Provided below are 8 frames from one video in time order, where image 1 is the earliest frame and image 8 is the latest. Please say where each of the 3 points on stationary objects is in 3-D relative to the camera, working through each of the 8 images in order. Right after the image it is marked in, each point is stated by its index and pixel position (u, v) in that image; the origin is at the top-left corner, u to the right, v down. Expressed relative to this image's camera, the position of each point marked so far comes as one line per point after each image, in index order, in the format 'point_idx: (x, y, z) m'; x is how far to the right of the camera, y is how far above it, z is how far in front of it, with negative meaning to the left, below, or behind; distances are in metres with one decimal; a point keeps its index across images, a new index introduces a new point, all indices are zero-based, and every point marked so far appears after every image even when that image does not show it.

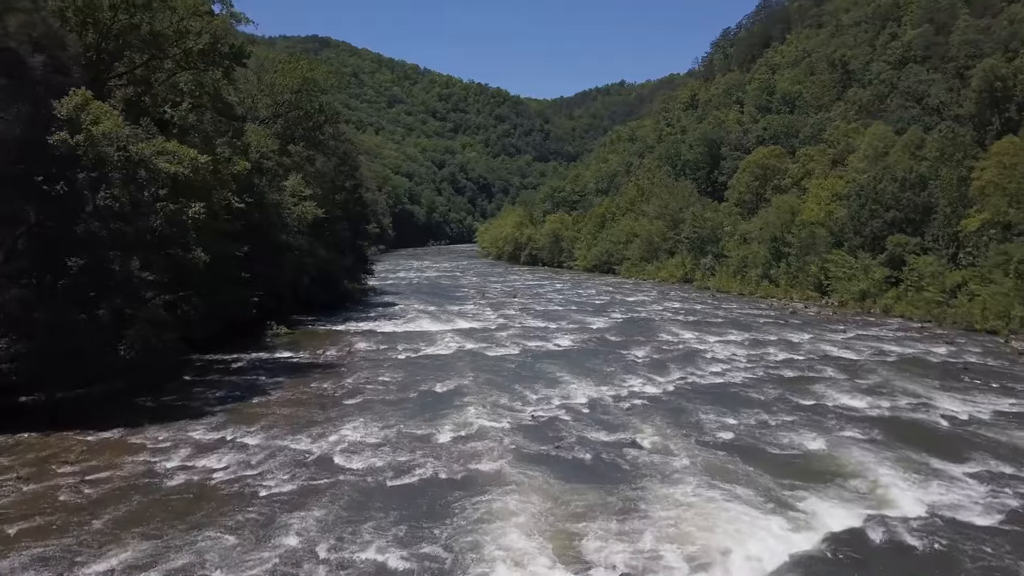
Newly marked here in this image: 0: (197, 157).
0: (-7.7, +3.2, +19.7) m
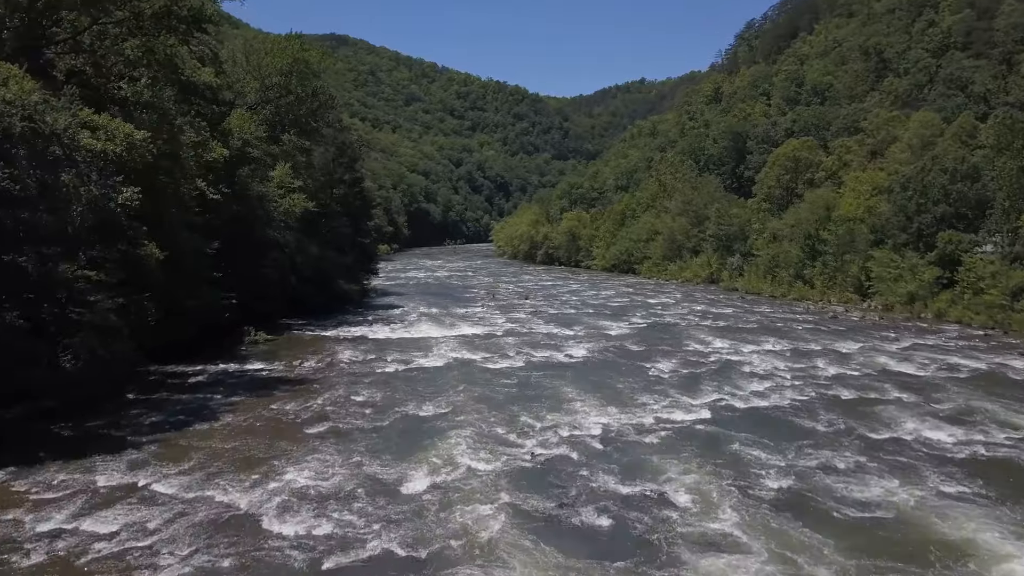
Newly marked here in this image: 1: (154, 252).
0: (-7.7, +3.2, +16.6) m
1: (-8.5, +0.9, +19.3) m
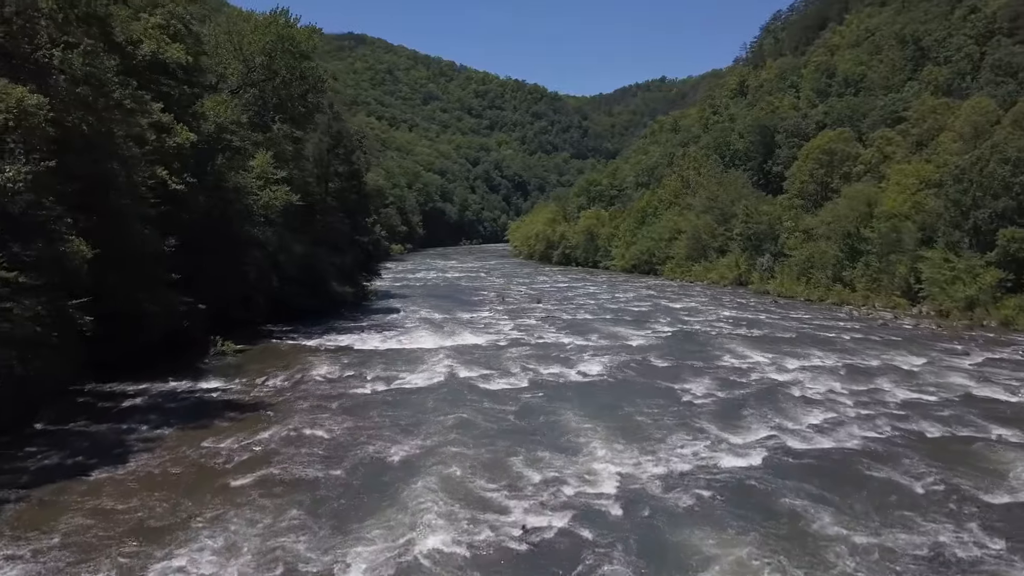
0: (-7.8, +3.1, +13.3) m
1: (-8.5, +0.8, +16.0) m
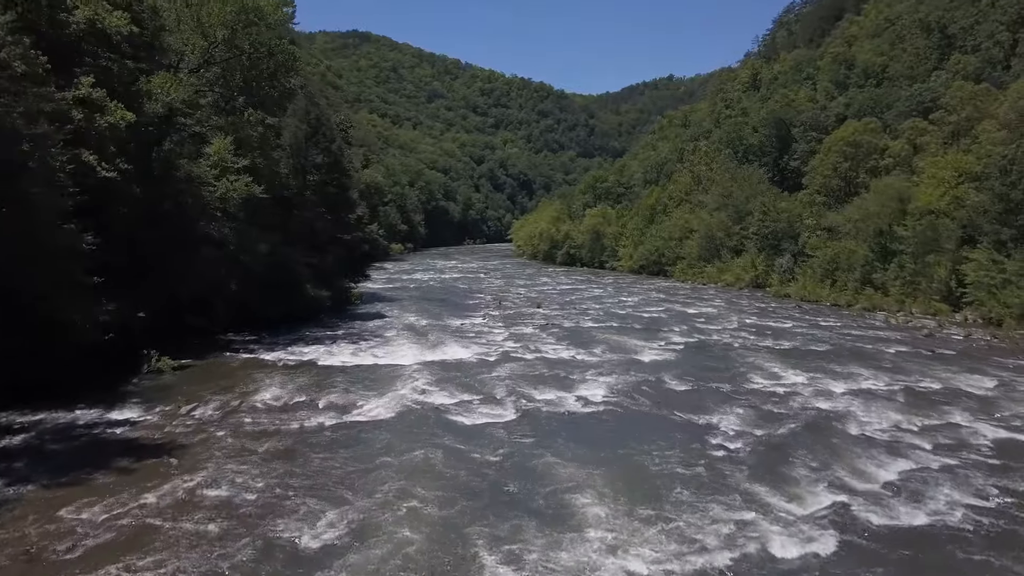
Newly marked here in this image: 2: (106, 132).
0: (-8.1, +2.9, +9.9) m
1: (-8.8, +0.6, +12.6) m
2: (-9.6, +3.7, +19.2) m
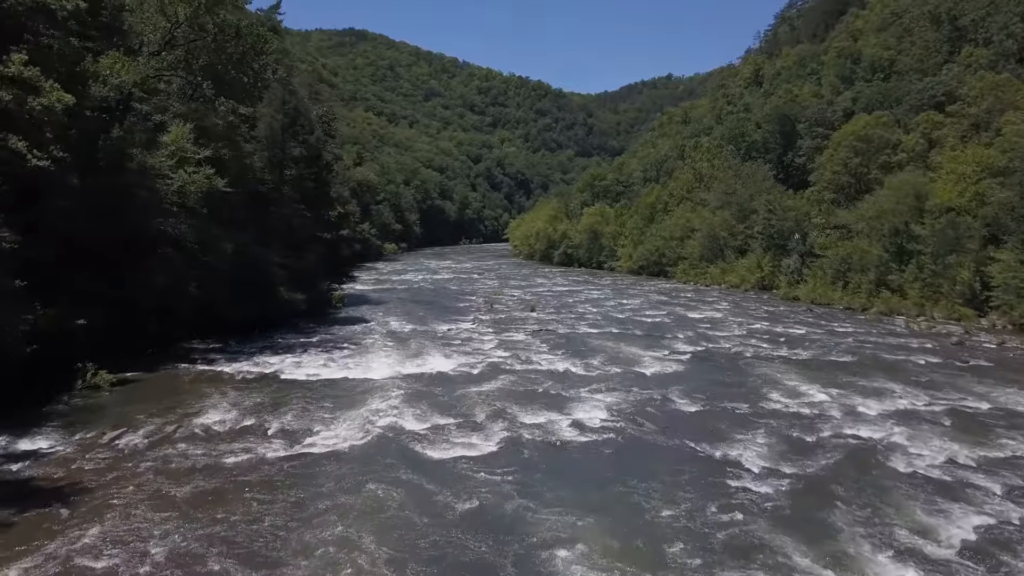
0: (-8.4, +2.9, +7.6) m
1: (-9.1, +0.6, +10.3) m
2: (-9.9, +3.6, +16.9) m
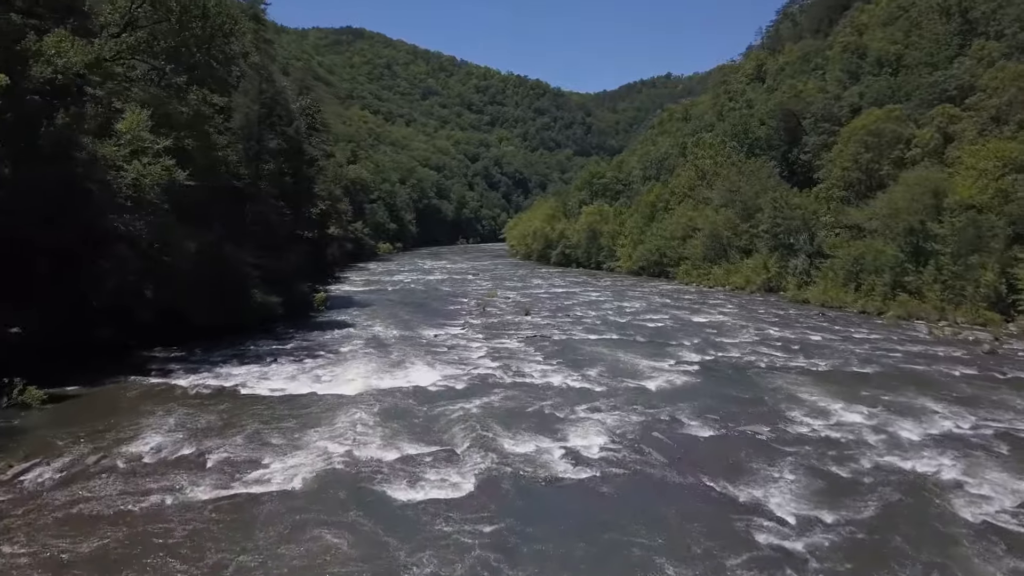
0: (-8.6, +2.8, +5.6) m
1: (-9.3, +0.5, +8.3) m
2: (-10.1, +3.5, +14.8) m
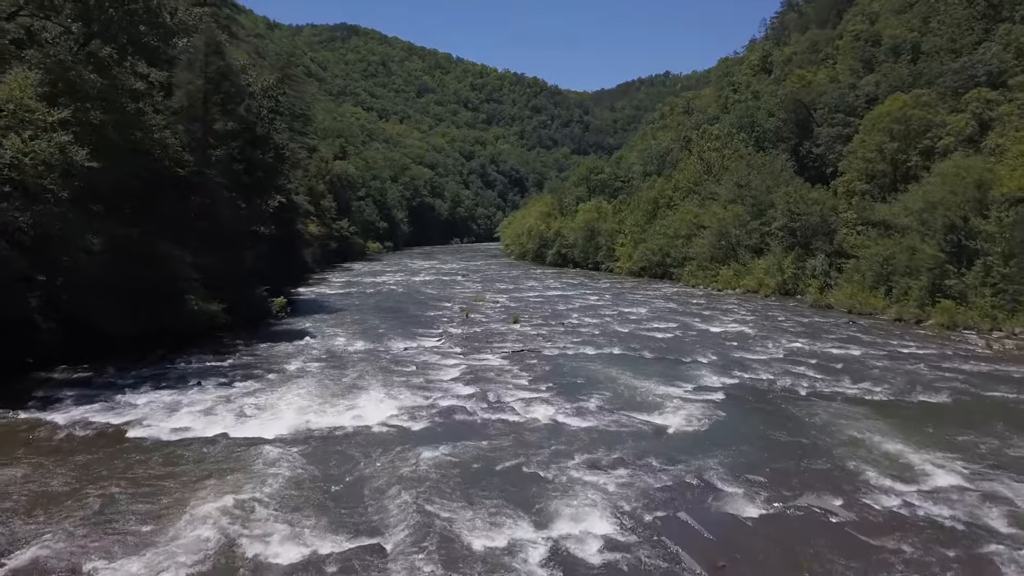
0: (-9.0, +2.6, +1.7) m
1: (-9.7, +0.3, +4.3) m
2: (-10.5, +3.4, +10.9) m
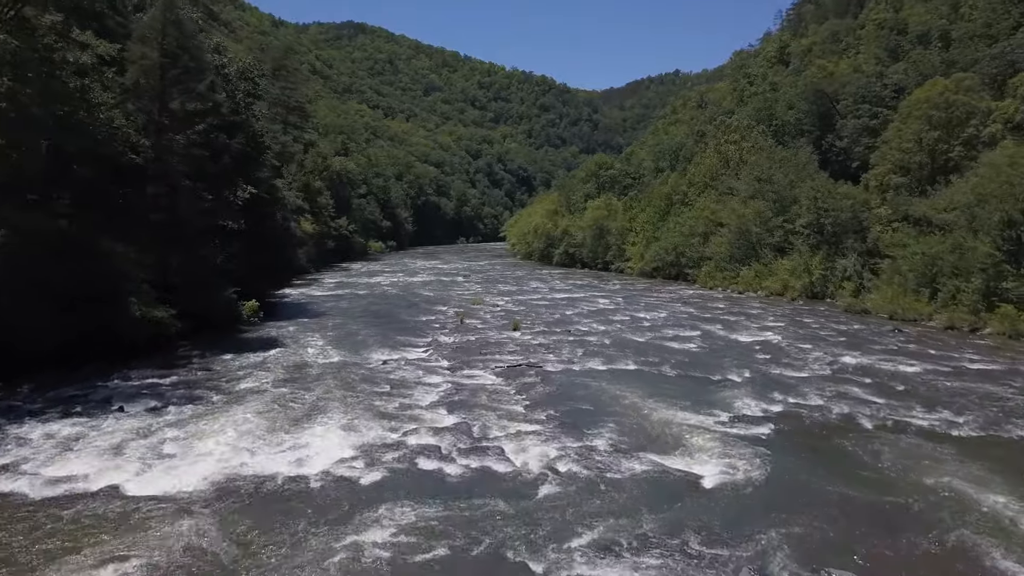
0: (-9.3, +2.6, -1.4) m
1: (-9.9, +0.3, +1.3) m
2: (-10.7, +3.4, +7.9) m
